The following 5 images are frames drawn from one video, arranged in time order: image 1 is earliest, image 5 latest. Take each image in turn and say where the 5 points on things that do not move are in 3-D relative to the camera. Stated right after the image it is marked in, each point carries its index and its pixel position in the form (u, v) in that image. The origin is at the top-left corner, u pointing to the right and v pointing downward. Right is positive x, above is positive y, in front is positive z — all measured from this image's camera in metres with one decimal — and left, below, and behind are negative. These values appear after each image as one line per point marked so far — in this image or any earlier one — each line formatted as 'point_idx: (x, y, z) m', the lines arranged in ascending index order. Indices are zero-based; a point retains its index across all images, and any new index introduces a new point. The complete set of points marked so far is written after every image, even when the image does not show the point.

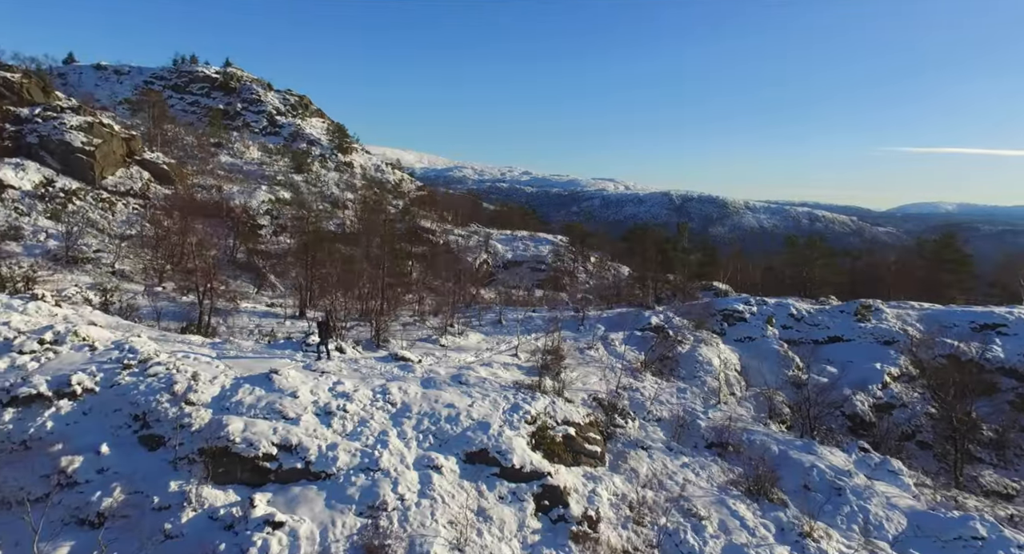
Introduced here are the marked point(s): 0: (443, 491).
0: (-1.4, -4.2, +11.8) m
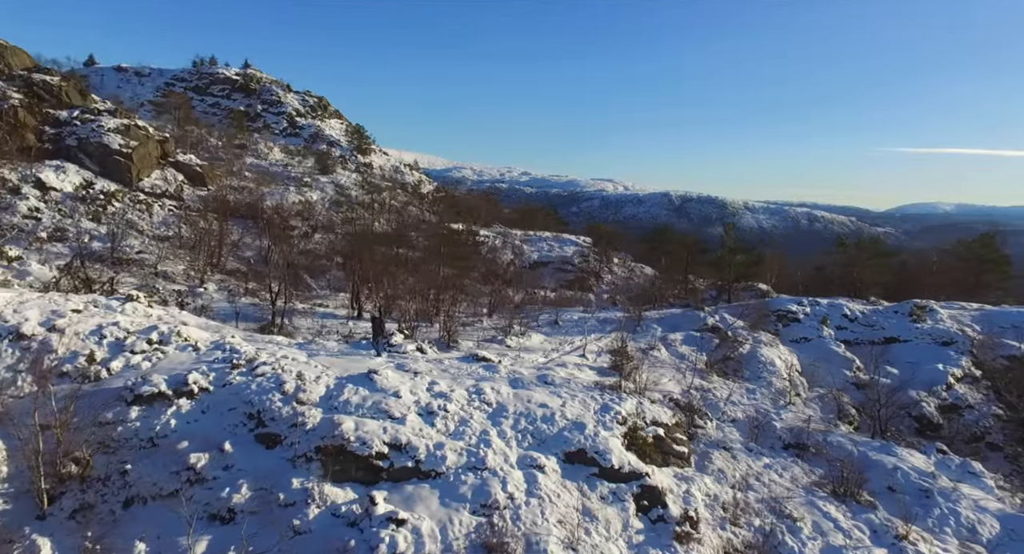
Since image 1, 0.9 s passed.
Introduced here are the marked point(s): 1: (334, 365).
0: (+0.7, -4.3, +11.9) m
1: (-4.1, -2.1, +14.0) m
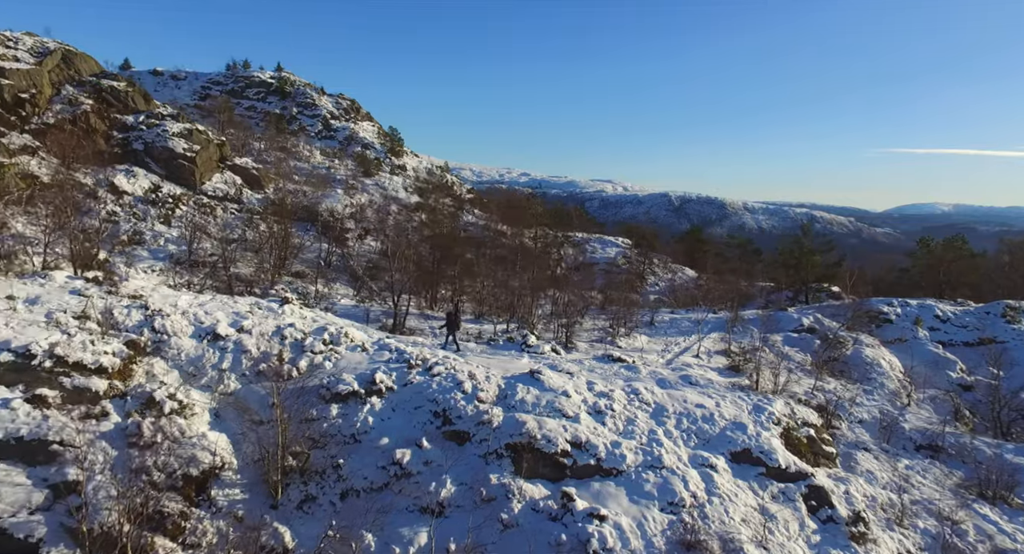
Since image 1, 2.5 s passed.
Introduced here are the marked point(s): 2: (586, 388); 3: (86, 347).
0: (+4.4, -4.3, +12.2) m
1: (-0.4, -2.1, +14.4) m
2: (+1.7, -2.6, +13.9) m
3: (-7.6, -1.3, +10.8) m
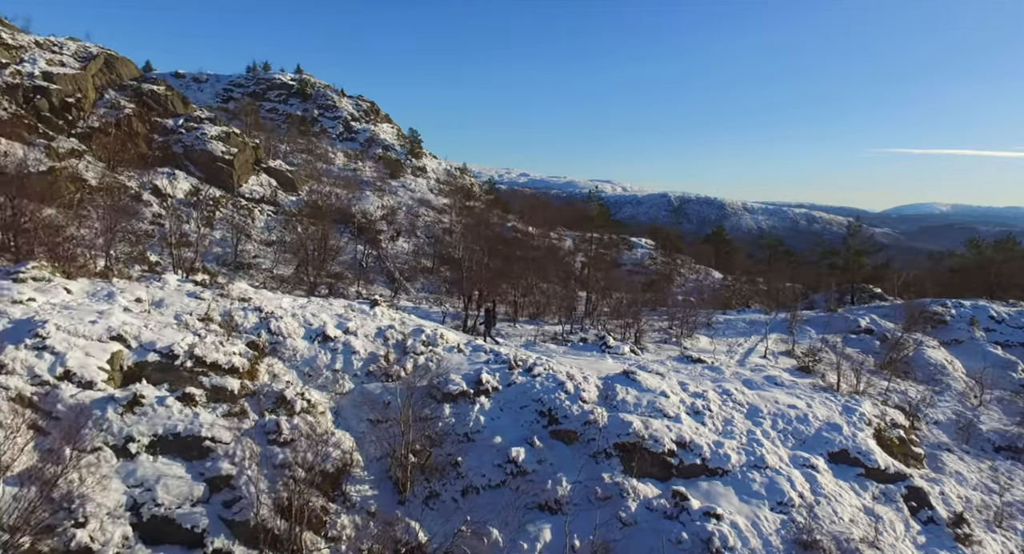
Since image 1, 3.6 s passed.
0: (+6.6, -4.4, +12.3) m
1: (+1.8, -2.2, +14.6) m
2: (+3.9, -2.6, +14.0) m
3: (-5.5, -1.3, +11.2) m
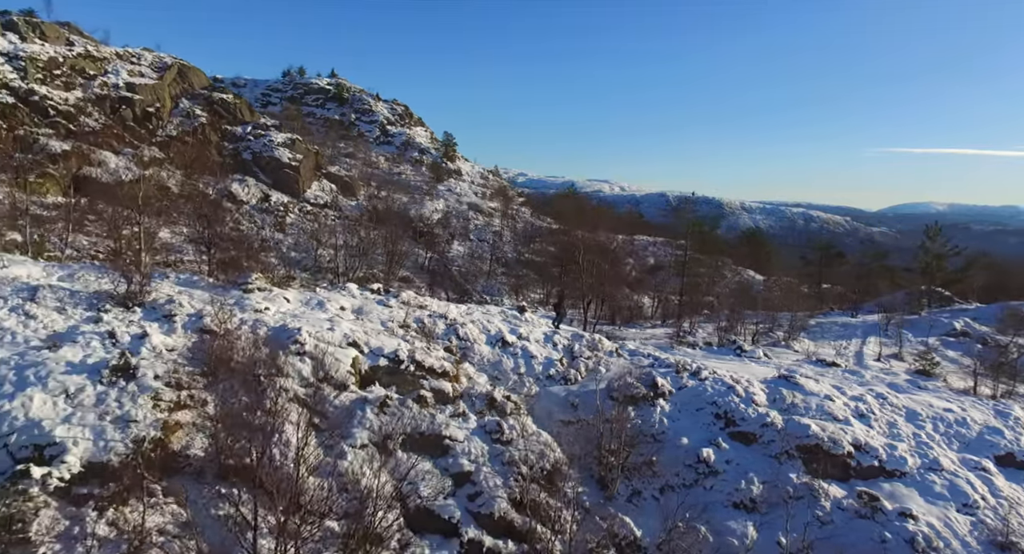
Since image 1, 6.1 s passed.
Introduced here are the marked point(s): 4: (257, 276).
0: (+10.4, -4.5, +12.5) m
1: (+5.8, -2.3, +15.0) m
2: (+7.9, -2.8, +14.4) m
3: (-1.7, -1.5, +11.9) m
4: (-5.4, 0.0, +12.6) m
